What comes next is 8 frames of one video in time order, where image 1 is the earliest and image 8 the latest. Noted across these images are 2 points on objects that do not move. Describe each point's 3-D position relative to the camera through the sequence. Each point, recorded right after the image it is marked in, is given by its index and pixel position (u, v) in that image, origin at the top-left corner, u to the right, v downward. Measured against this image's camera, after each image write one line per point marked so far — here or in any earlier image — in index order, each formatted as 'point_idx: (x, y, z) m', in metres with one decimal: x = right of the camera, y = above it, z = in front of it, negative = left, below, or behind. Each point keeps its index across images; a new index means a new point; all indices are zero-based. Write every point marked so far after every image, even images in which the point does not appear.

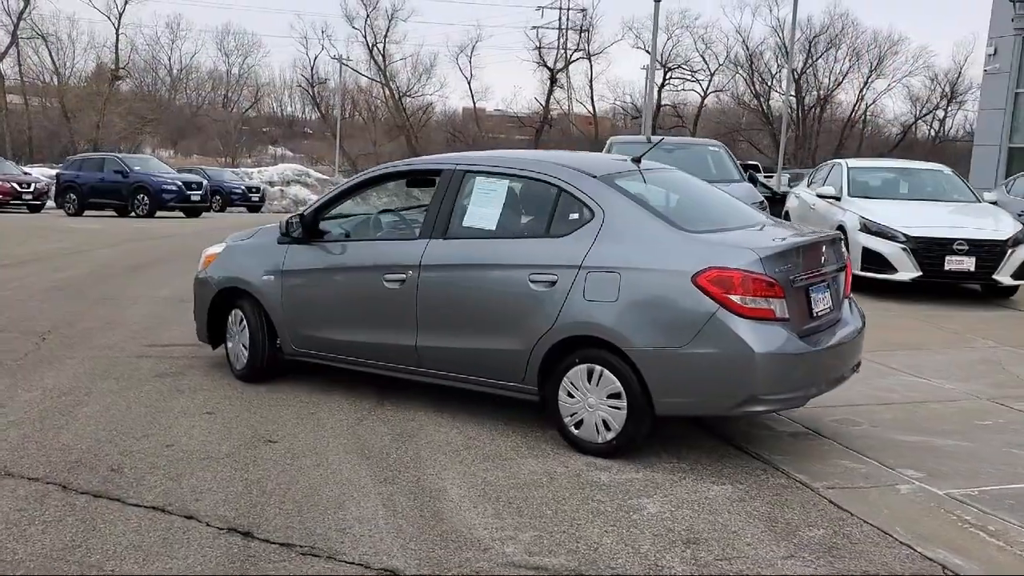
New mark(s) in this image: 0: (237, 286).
0: (-1.7, 0.0, +6.3) m
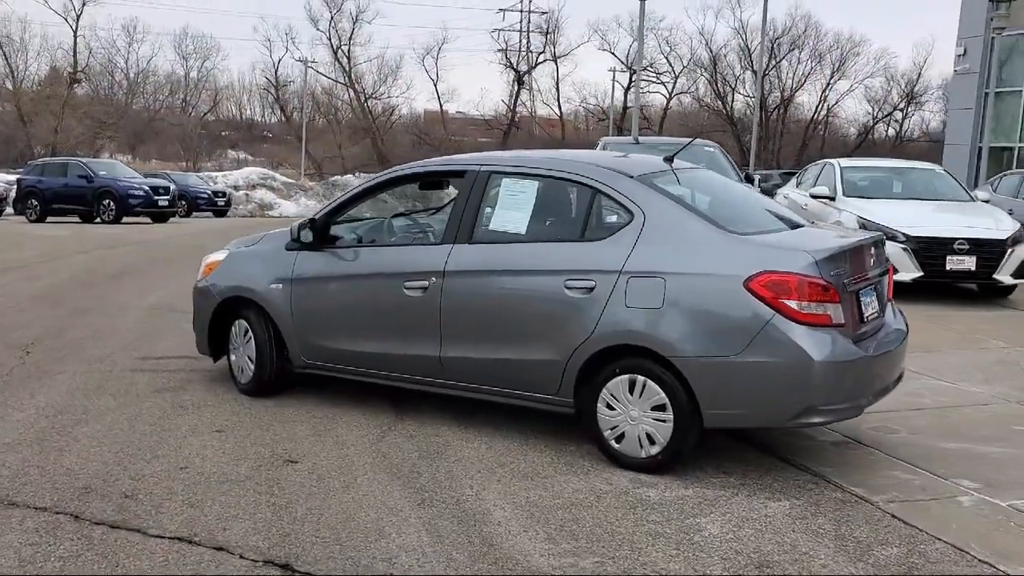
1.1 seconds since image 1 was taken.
0: (-1.6, 0.0, +5.9) m
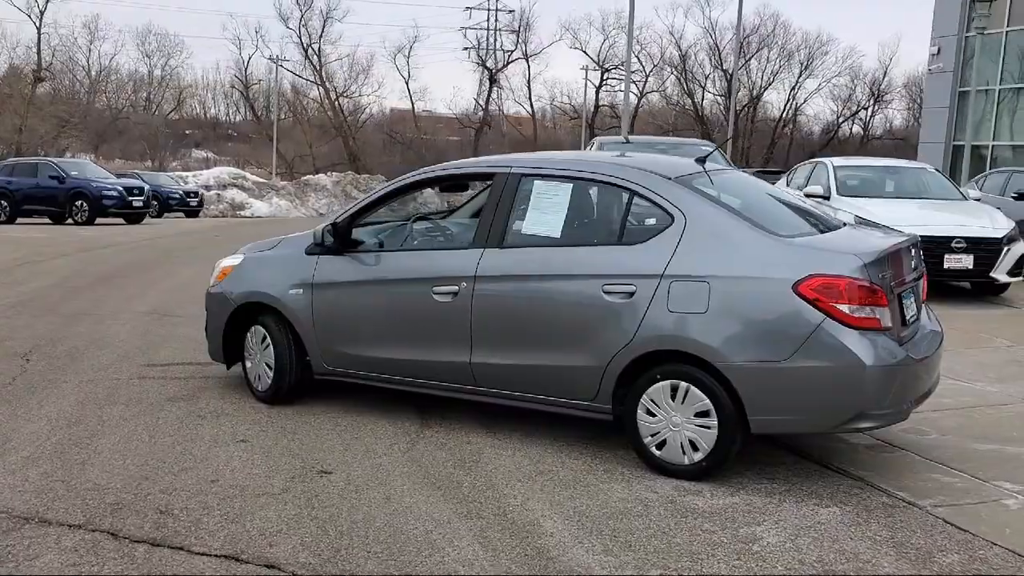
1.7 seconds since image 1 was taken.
0: (-1.4, -0.1, +5.8) m
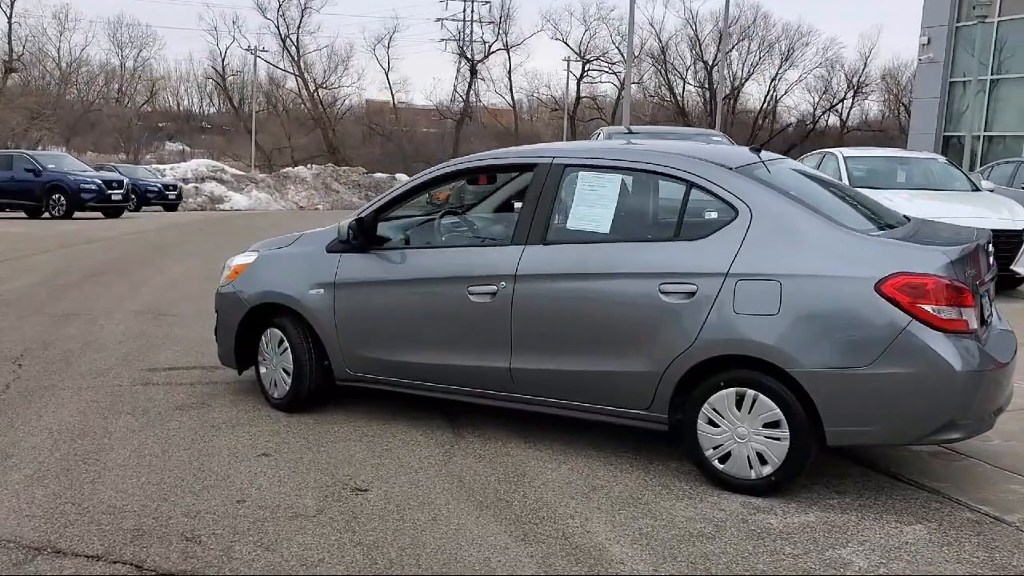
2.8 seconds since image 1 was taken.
0: (-1.2, -0.1, +5.4) m
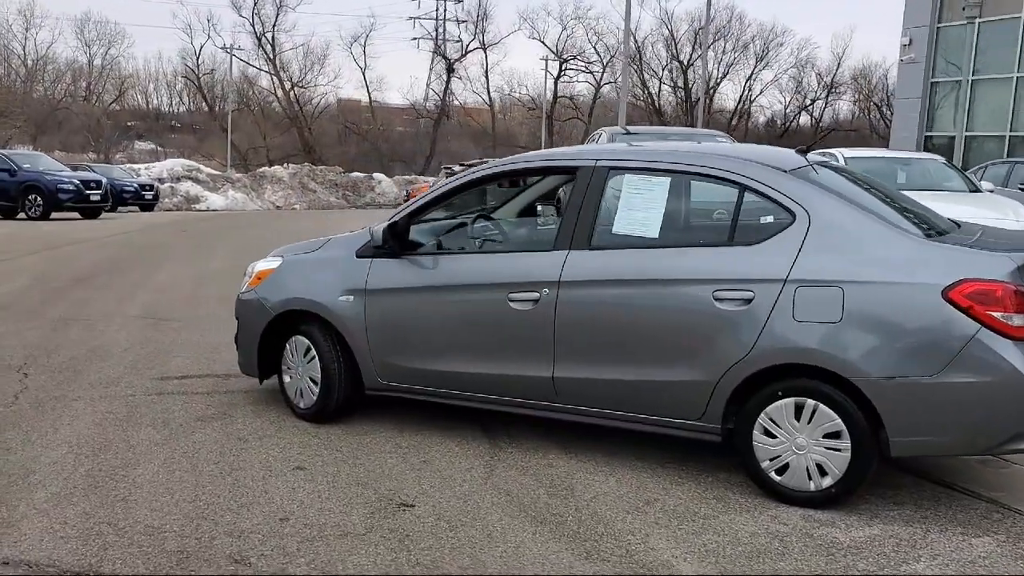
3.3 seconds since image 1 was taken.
0: (-1.1, -0.1, +5.2) m
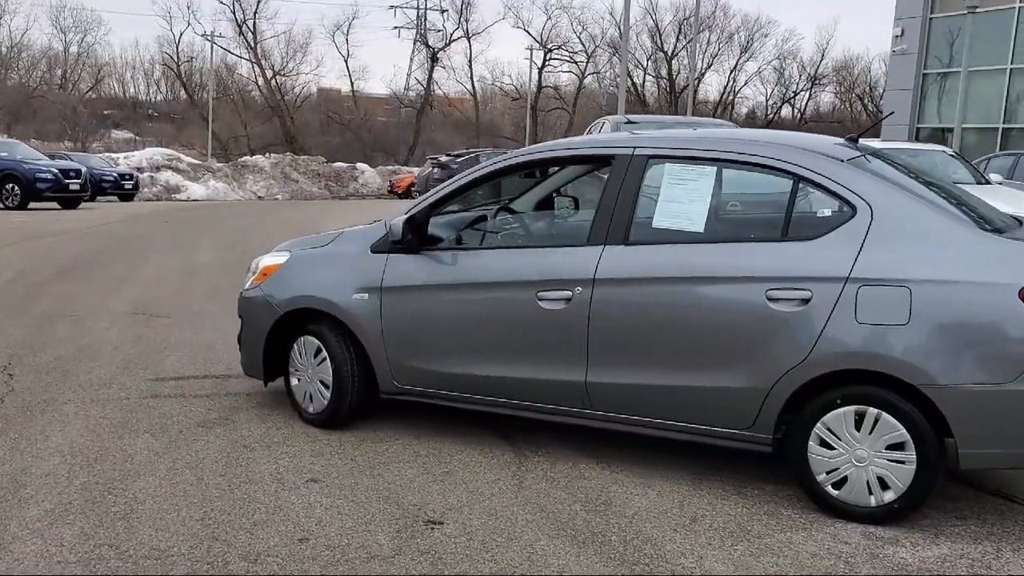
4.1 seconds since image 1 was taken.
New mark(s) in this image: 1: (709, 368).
0: (-0.9, -0.1, +4.9) m
1: (+0.8, -0.3, +4.1) m
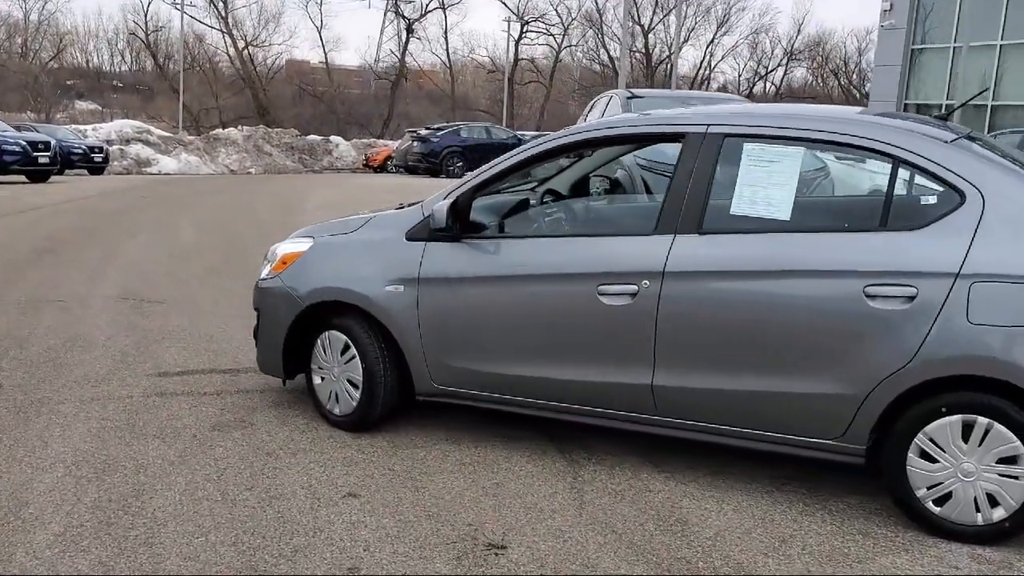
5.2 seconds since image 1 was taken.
0: (-0.7, -0.1, +4.4) m
1: (+1.0, -0.3, +3.7) m
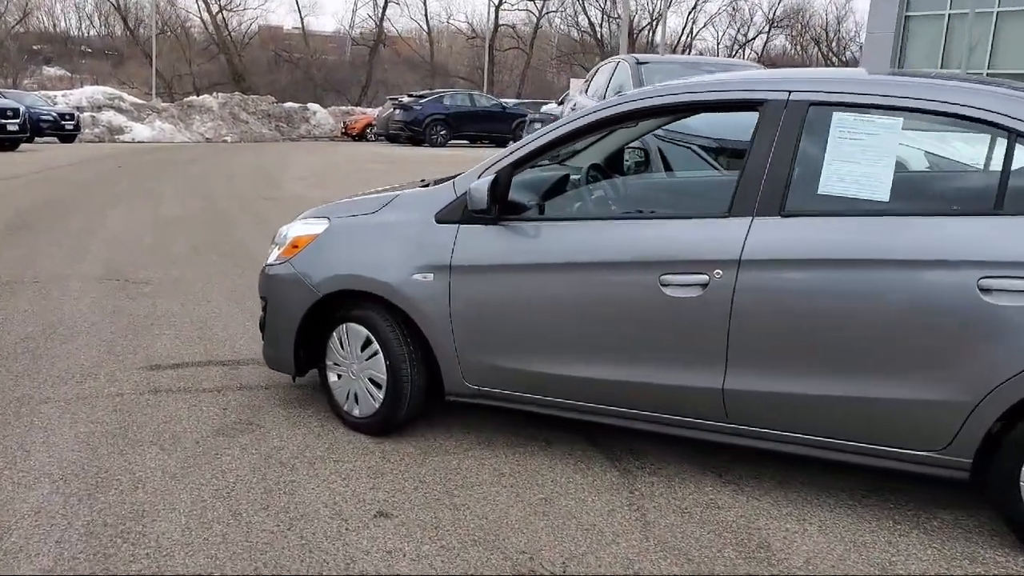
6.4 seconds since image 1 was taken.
0: (-0.6, 0.0, +3.9) m
1: (+1.2, -0.3, +3.2) m
